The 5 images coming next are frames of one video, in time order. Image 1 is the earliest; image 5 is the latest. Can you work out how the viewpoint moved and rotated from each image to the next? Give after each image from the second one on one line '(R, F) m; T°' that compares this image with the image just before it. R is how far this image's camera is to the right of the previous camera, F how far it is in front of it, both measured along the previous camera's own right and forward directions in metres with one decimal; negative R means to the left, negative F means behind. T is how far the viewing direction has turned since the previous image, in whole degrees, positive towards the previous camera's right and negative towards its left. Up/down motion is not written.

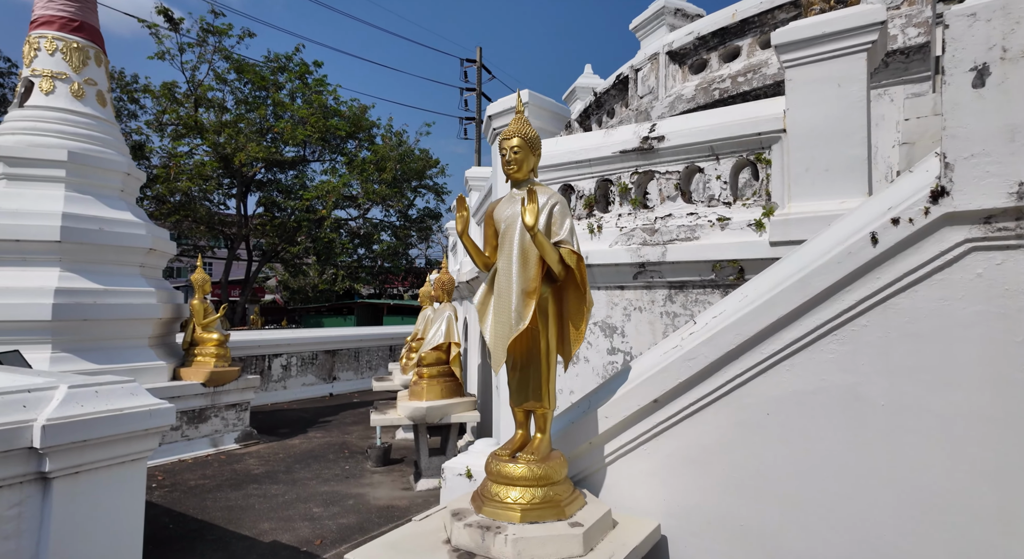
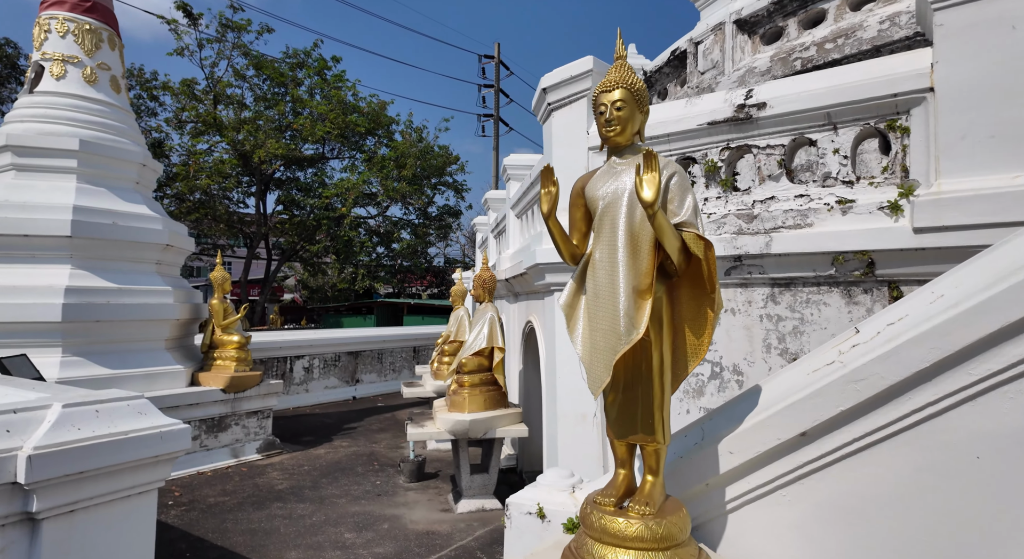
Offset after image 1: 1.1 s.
(-0.3, +0.5) m; -2°
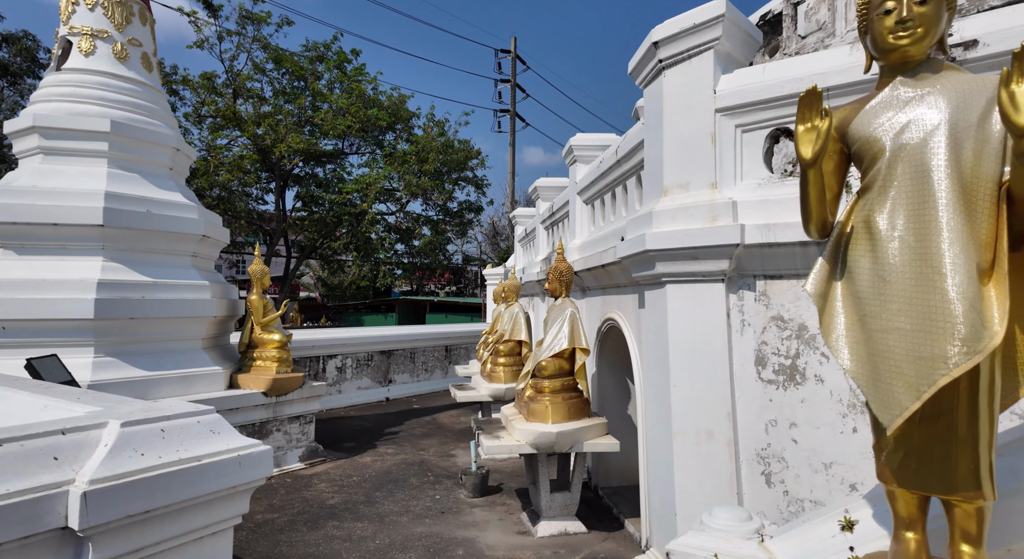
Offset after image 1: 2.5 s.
(-0.5, +0.6) m; -1°
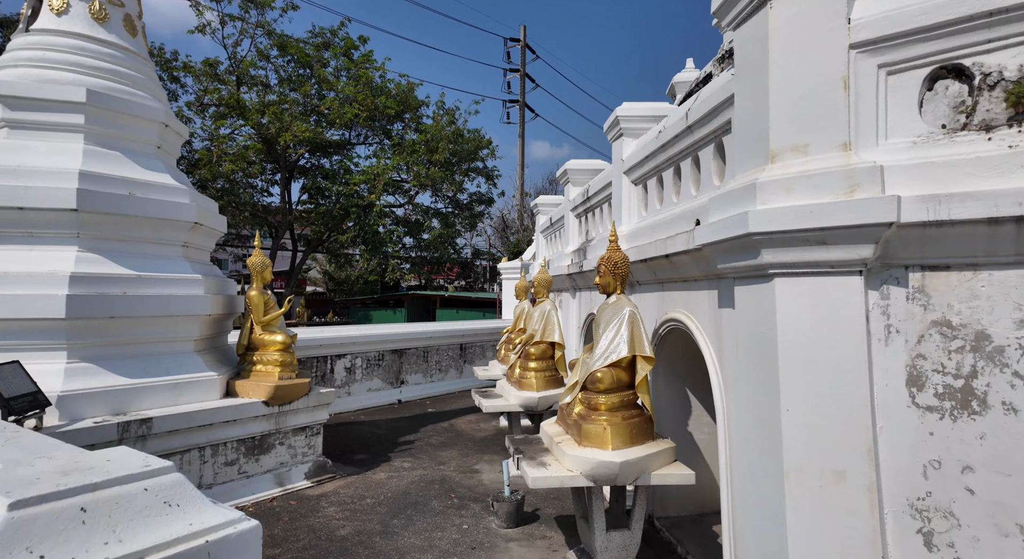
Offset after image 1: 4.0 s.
(-0.3, +0.7) m; -1°
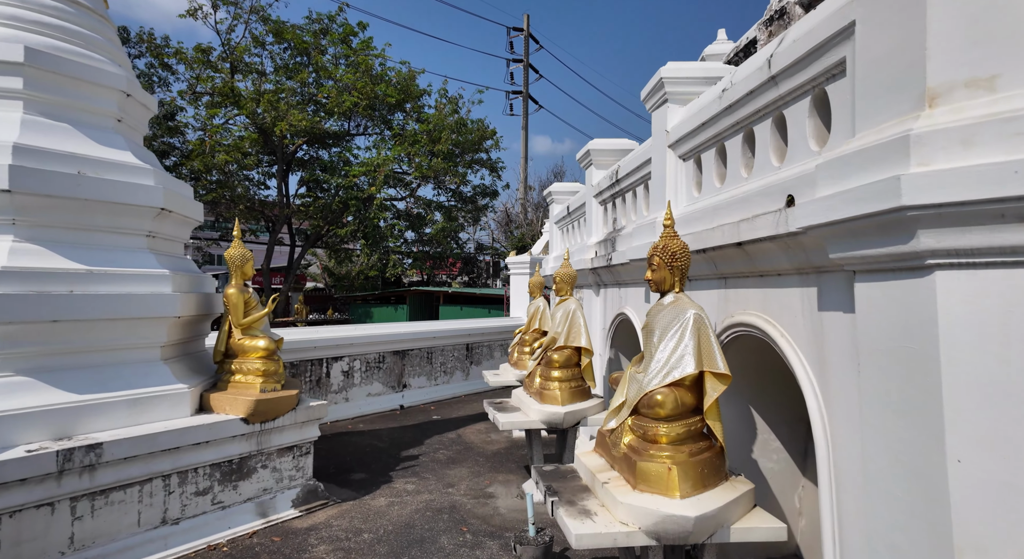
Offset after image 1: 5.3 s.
(-0.2, +0.8) m; 0°
